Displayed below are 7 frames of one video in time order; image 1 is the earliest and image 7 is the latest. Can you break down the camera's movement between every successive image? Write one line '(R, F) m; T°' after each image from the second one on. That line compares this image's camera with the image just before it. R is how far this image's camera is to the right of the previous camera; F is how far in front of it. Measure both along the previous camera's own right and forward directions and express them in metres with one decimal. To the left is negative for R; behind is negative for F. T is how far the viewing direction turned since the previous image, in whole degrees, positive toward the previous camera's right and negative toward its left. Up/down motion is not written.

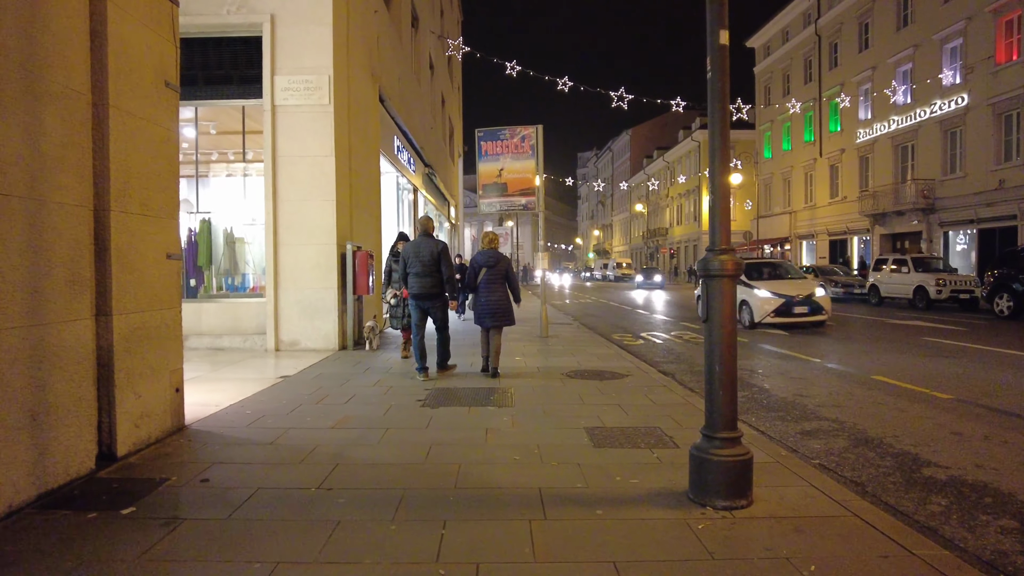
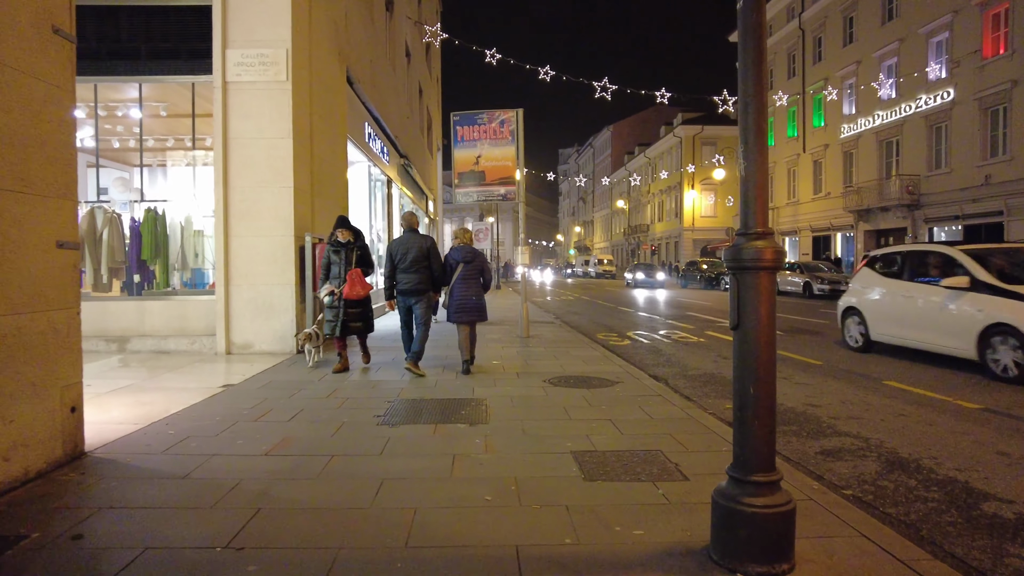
(+0.1, +0.9) m; +2°
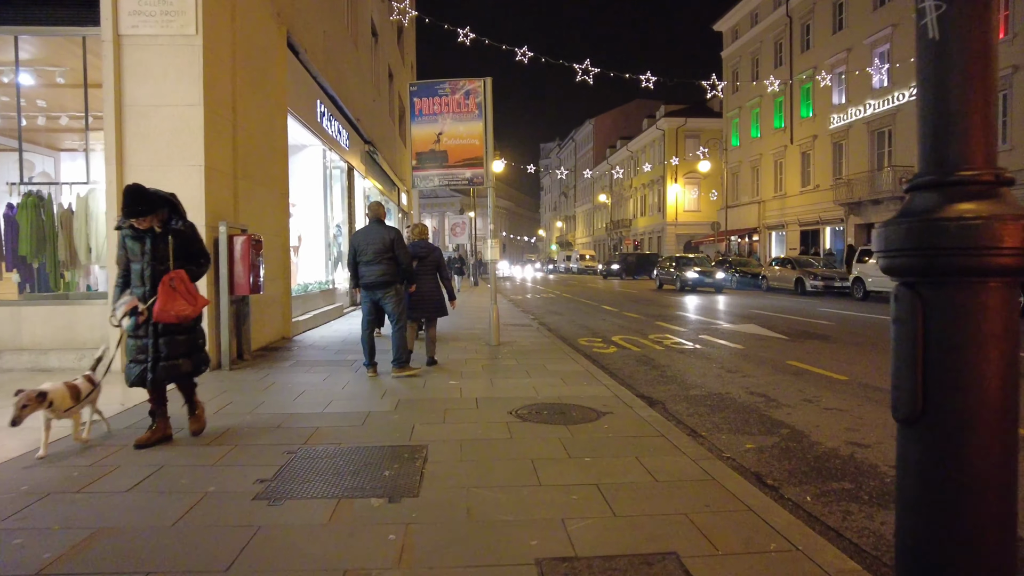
(+0.2, +1.7) m; +2°
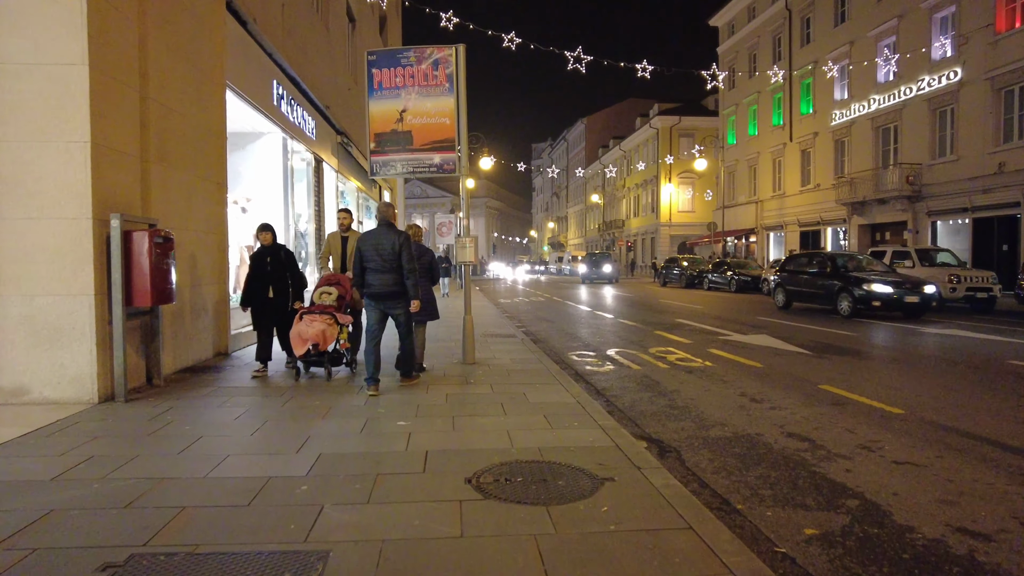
(+0.2, +1.6) m; +1°
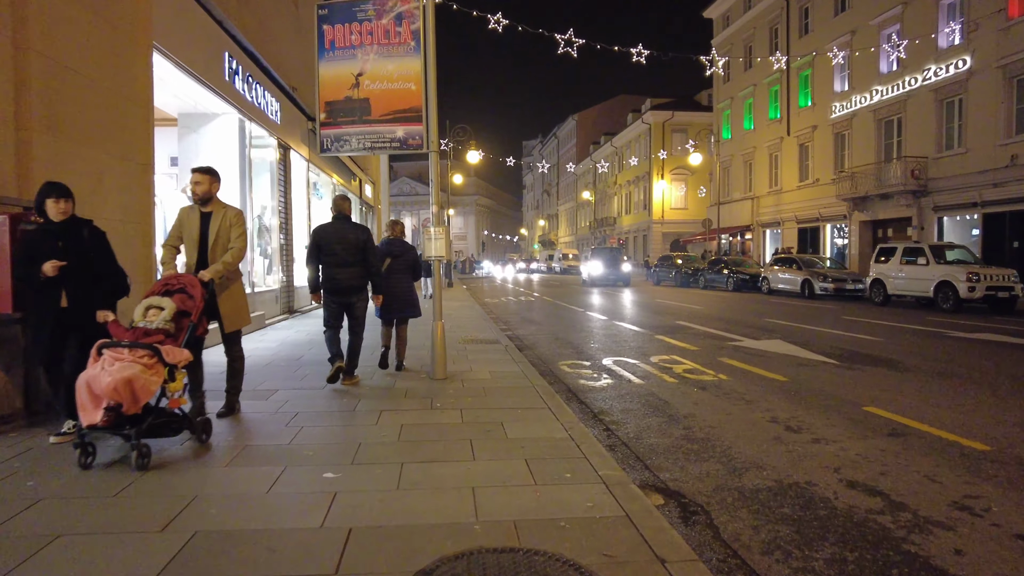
(+0.1, +1.4) m; +1°
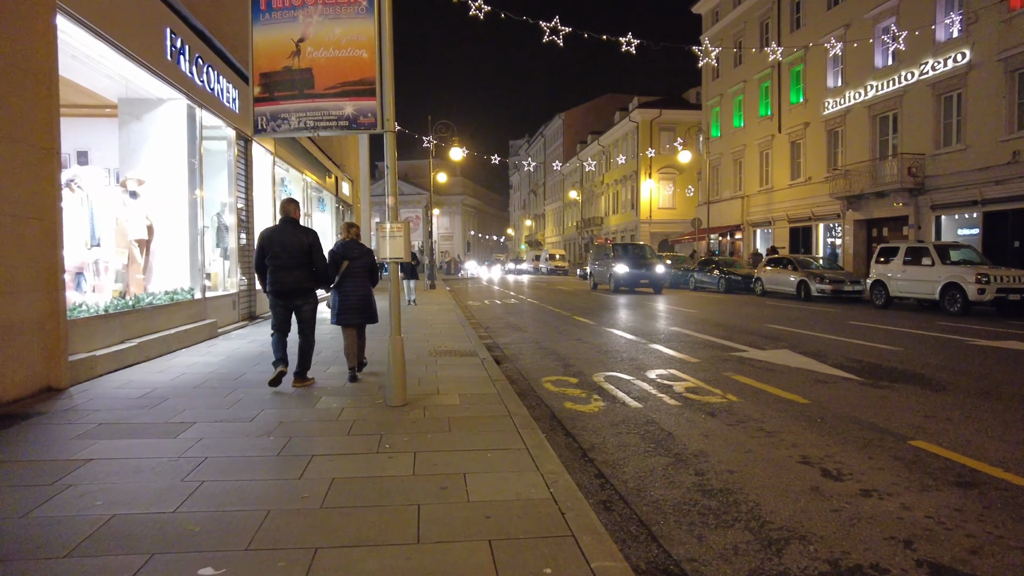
(+0.1, +1.2) m; +1°
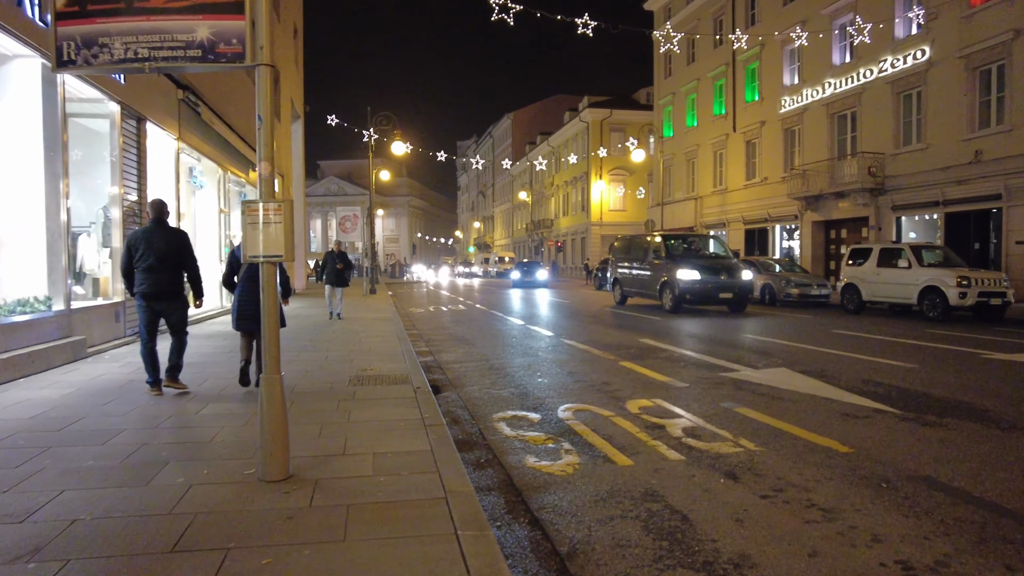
(+0.1, +1.9) m; +4°
